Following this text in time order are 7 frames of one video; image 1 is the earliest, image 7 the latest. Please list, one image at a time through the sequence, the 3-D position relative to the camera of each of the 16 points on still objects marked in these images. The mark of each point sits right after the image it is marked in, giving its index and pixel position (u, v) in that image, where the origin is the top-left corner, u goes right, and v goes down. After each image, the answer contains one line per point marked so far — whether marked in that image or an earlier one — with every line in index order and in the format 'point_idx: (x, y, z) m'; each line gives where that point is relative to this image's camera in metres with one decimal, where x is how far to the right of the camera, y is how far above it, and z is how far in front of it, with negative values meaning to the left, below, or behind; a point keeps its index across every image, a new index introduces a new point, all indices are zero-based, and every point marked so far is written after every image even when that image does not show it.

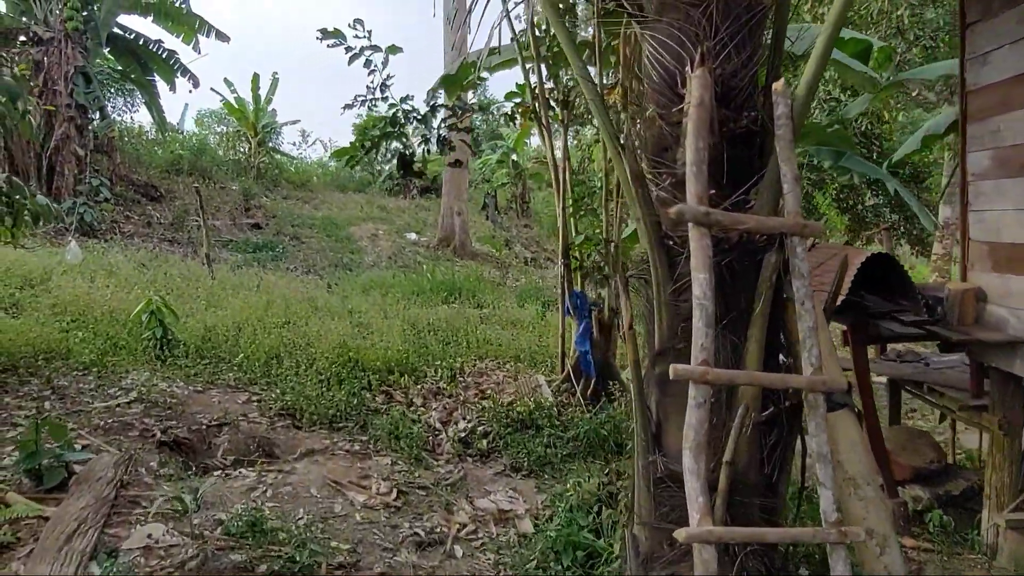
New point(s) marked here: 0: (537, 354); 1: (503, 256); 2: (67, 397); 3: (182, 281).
0: (+0.2, -0.5, +5.2) m
1: (-0.2, +0.5, +11.8) m
2: (-2.1, -0.5, +3.3) m
3: (-2.7, 0.0, +5.7) m
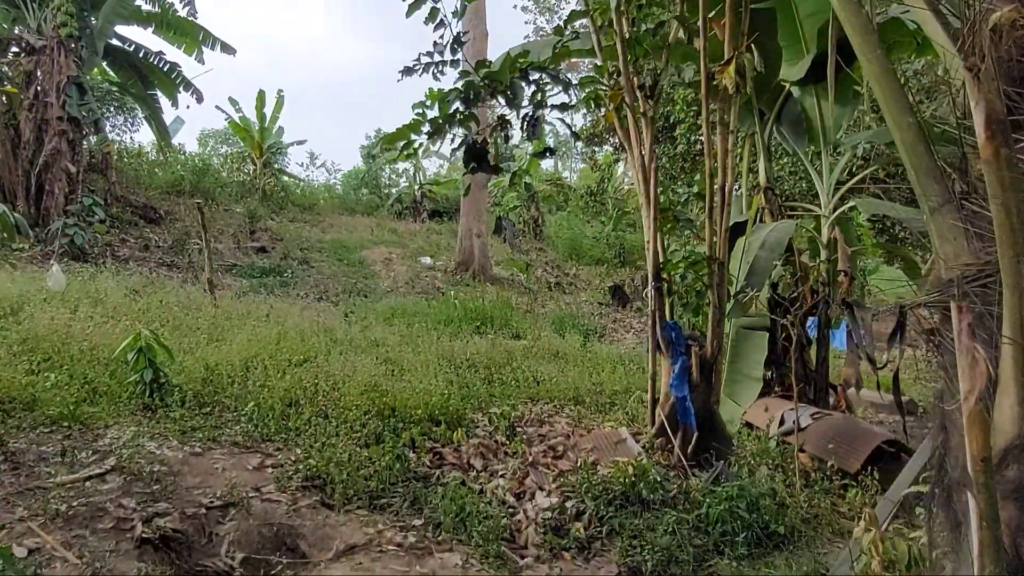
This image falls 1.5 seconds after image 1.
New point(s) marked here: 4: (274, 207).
0: (+0.6, -0.7, +4.4) m
1: (+0.2, +0.1, +11.0) m
2: (-1.8, -0.6, +2.5) m
3: (-2.3, -0.2, +4.9) m
4: (-4.4, +1.5, +12.8) m
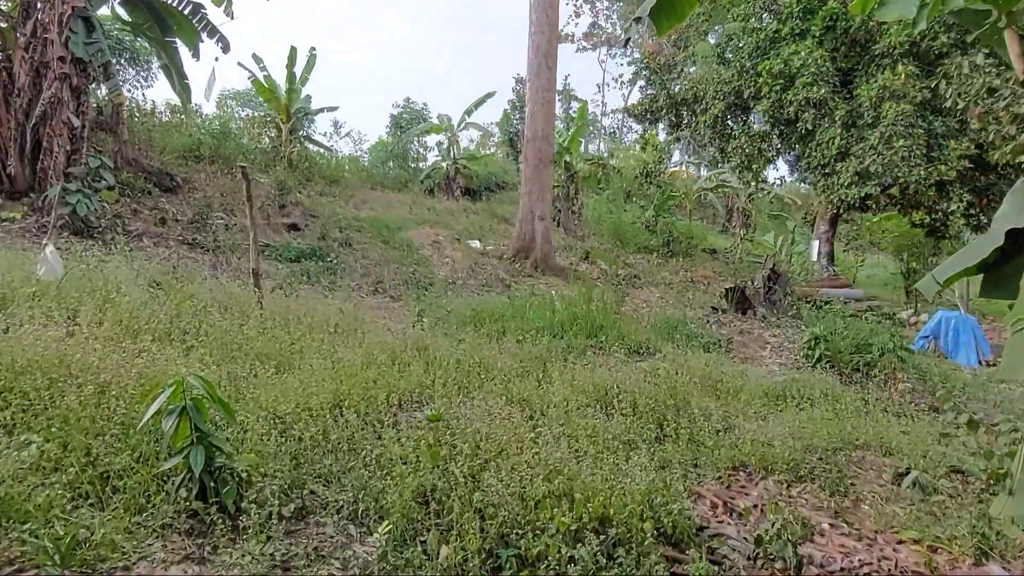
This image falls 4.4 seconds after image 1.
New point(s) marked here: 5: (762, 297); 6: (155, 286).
0: (+1.4, -0.8, +3.1) m
1: (+1.1, +0.2, +9.6) m
2: (-0.9, -0.7, +1.1) m
3: (-1.5, -0.1, +3.5) m
4: (-3.5, +1.8, +11.4) m
5: (+2.4, -0.1, +6.5) m
6: (-2.1, 0.0, +4.1) m
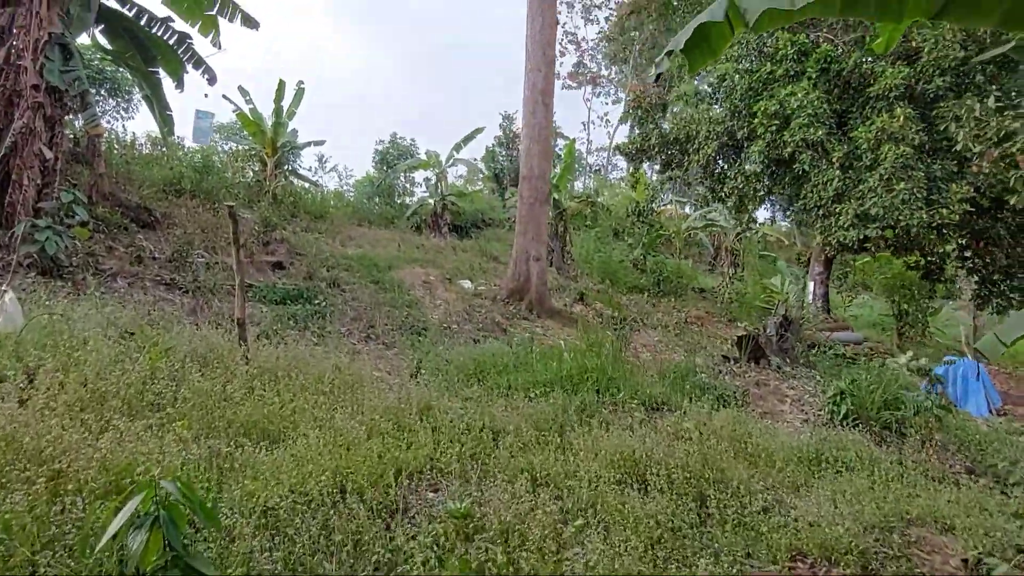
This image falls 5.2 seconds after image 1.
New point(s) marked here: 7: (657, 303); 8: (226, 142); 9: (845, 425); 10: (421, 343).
0: (+1.5, -1.0, +2.7) m
1: (+1.0, -0.4, +9.3) m
2: (-0.8, -0.8, +0.7) m
3: (-1.4, -0.4, +3.1) m
4: (-3.6, +1.2, +11.0) m
5: (+2.4, -0.5, +6.2) m
6: (-2.0, -0.3, +3.6) m
7: (+2.7, -0.3, +12.6) m
8: (-5.1, +2.6, +12.3) m
9: (+2.2, -0.9, +4.7) m
10: (-0.7, -0.5, +5.7) m
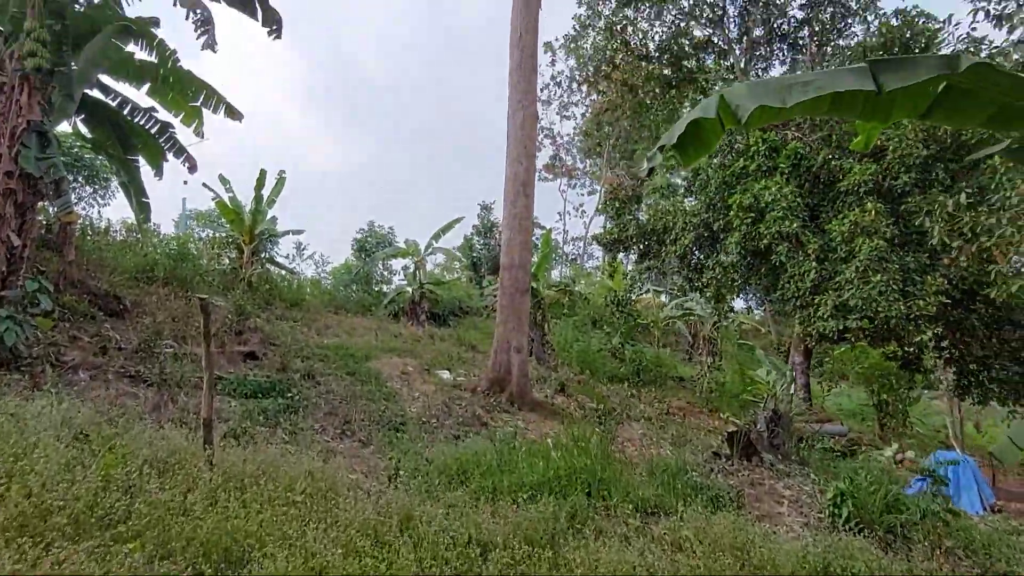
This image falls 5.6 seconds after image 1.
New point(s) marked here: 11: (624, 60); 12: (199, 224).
0: (+1.5, -1.4, +2.5) m
1: (+0.7, -1.6, +9.1) m
2: (-0.7, -1.0, +0.4) m
3: (-1.4, -0.8, +2.8) m
4: (-3.9, -0.2, +10.8) m
5: (+2.2, -1.3, +6.0) m
6: (-2.1, -0.7, +3.3) m
7: (+2.3, -1.9, +12.4) m
8: (-5.4, +1.0, +12.2) m
9: (+2.2, -1.5, +4.4) m
10: (-0.9, -1.2, +5.4) m
11: (+1.8, +3.7, +11.2) m
12: (-5.6, +1.2, +12.3) m
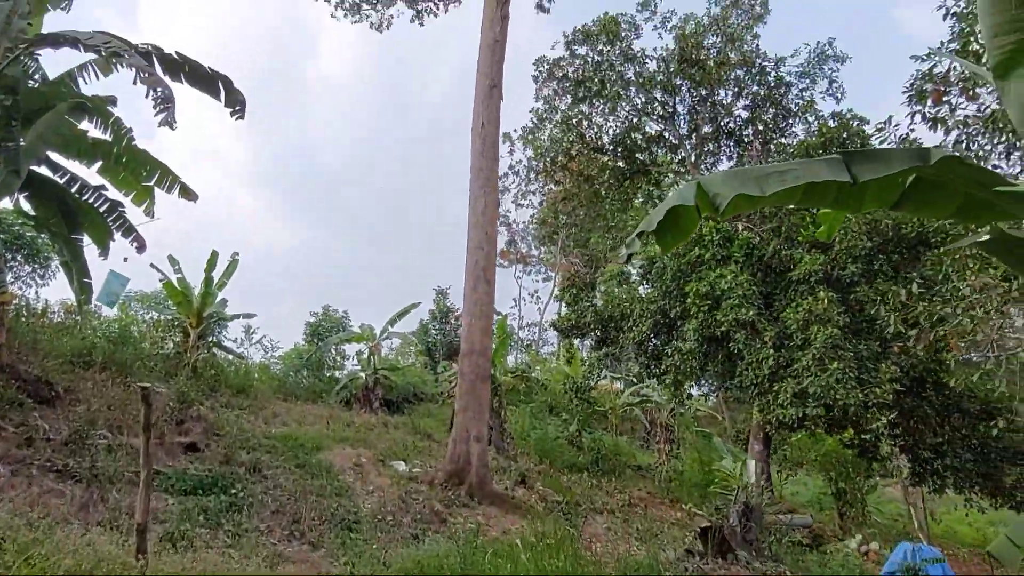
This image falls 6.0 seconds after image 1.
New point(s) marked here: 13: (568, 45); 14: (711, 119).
0: (+1.4, -1.7, +2.2) m
1: (+0.2, -2.7, +8.7) m
2: (-0.7, -1.0, +0.1) m
3: (-1.5, -1.1, +2.4) m
4: (-4.5, -1.5, +10.2) m
5: (+1.9, -2.1, +5.8) m
6: (-2.2, -1.1, +2.9) m
7: (+1.5, -3.4, +12.1) m
8: (-6.1, -0.4, +11.7) m
9: (+1.9, -2.1, +4.2) m
10: (-1.1, -1.8, +5.0) m
11: (+1.1, +2.3, +11.5) m
12: (-6.3, -0.3, +11.8) m
13: (+0.9, +4.0, +11.6) m
14: (+3.1, +2.6, +10.8) m
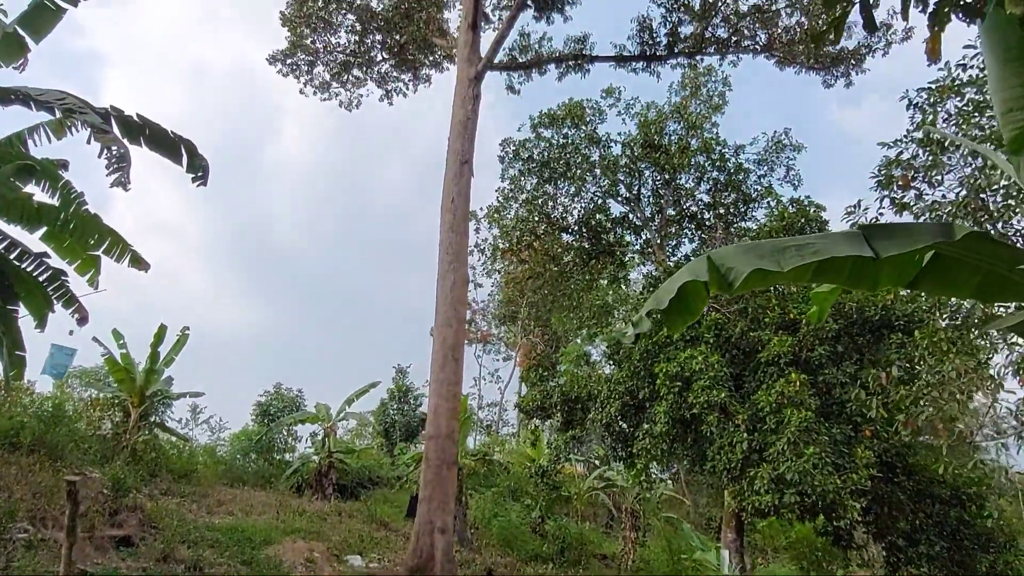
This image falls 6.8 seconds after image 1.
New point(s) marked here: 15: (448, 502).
0: (+1.4, -1.9, +1.8) m
1: (-0.2, -3.6, +8.0) m
2: (-0.5, -1.0, -0.4) m
3: (-1.5, -1.3, +1.9) m
4: (-5.0, -2.5, +9.4) m
5: (+1.7, -2.7, +5.3) m
6: (-2.2, -1.4, +2.4) m
7: (+0.9, -4.8, +11.4) m
8: (-6.7, -1.6, +10.9) m
9: (+1.8, -2.6, +3.7) m
10: (-1.3, -2.3, +4.4) m
11: (+0.6, +0.9, +11.5) m
12: (-6.8, -1.5, +11.0) m
13: (+0.4, +2.7, +11.7) m
14: (+2.6, +1.4, +10.9) m
15: (-0.7, -2.4, +8.0) m
